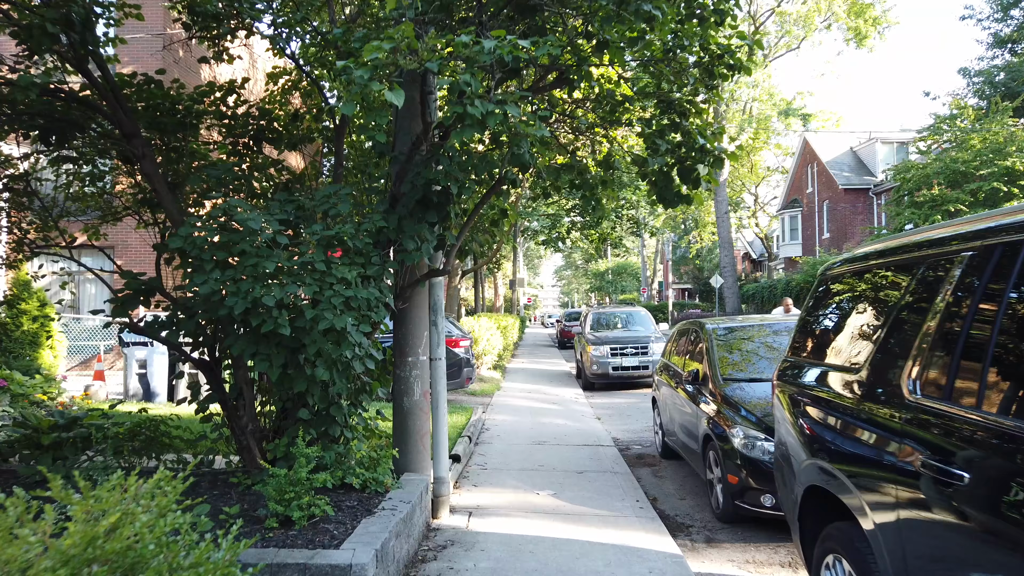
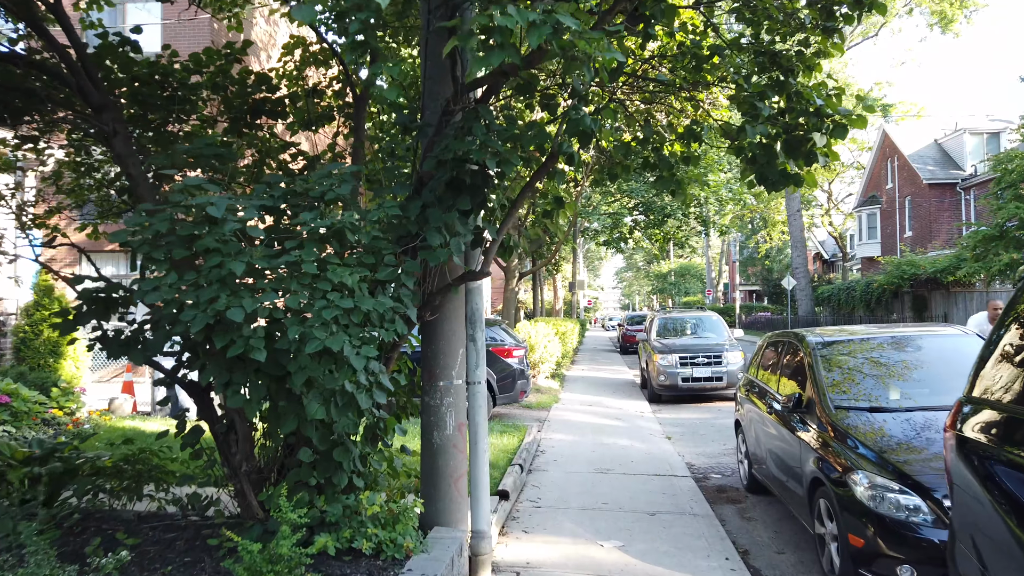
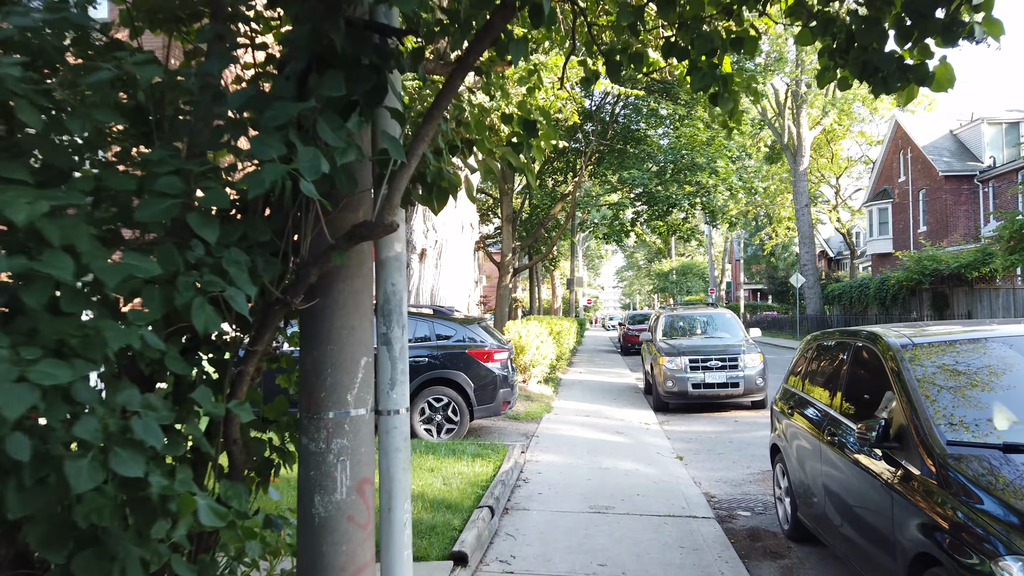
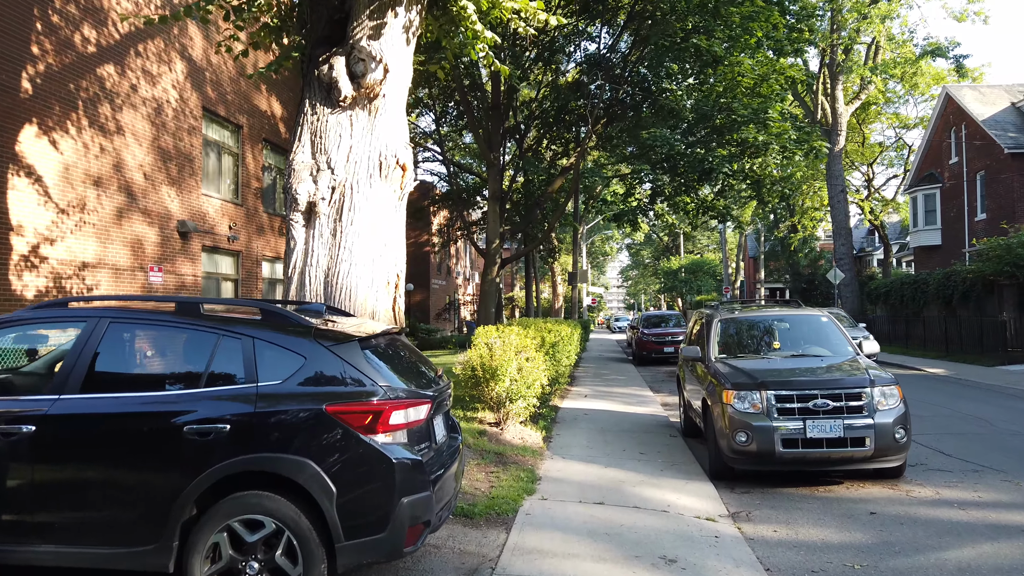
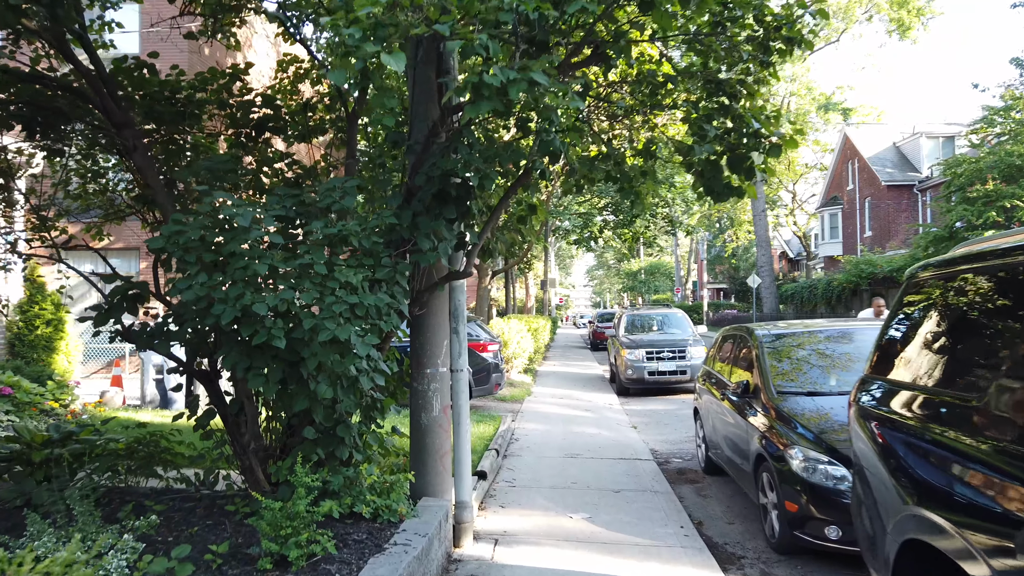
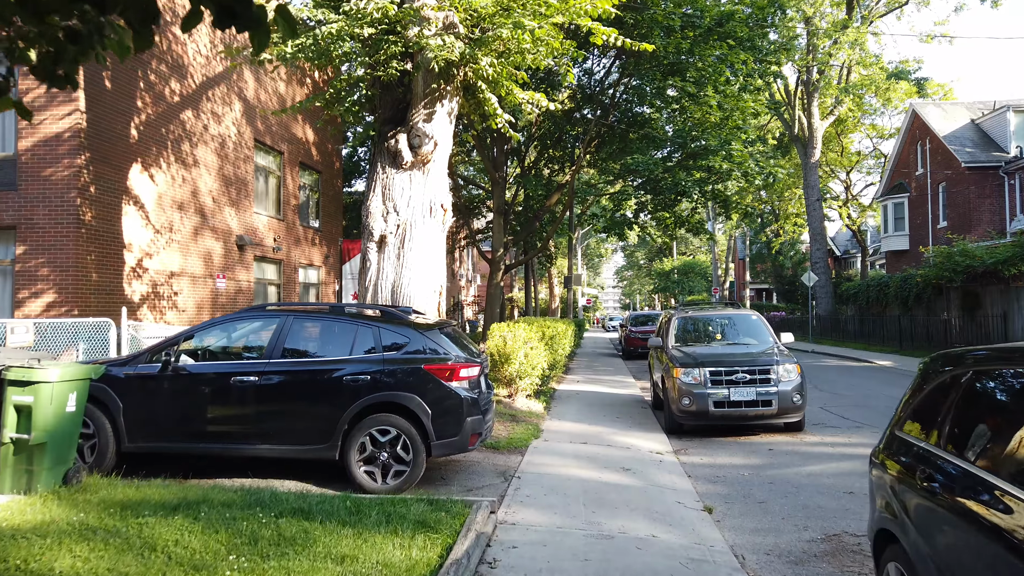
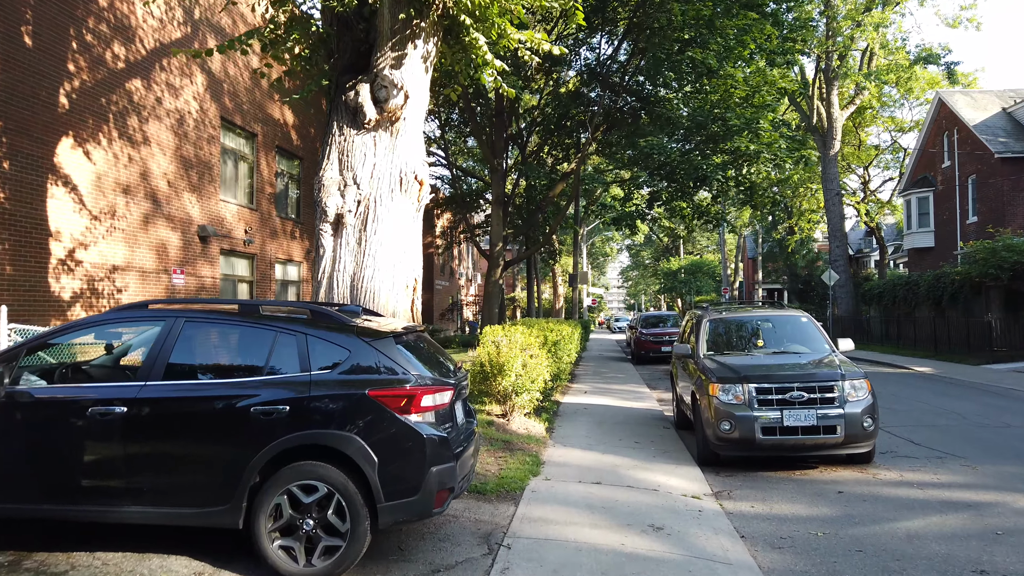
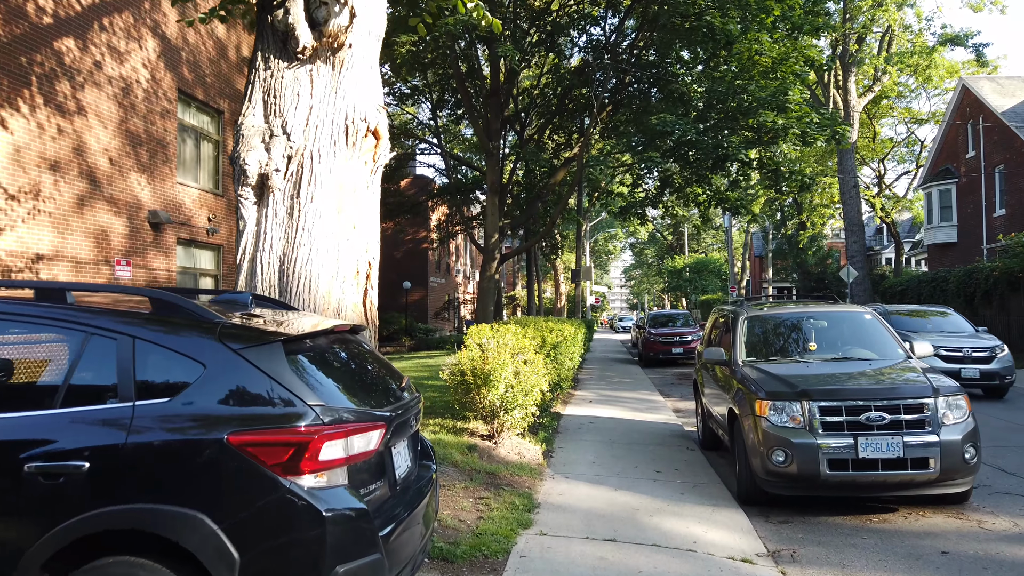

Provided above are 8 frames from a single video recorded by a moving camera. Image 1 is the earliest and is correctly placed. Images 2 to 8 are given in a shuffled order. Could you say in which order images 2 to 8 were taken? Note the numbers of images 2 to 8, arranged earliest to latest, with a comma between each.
5, 2, 3, 6, 7, 4, 8
